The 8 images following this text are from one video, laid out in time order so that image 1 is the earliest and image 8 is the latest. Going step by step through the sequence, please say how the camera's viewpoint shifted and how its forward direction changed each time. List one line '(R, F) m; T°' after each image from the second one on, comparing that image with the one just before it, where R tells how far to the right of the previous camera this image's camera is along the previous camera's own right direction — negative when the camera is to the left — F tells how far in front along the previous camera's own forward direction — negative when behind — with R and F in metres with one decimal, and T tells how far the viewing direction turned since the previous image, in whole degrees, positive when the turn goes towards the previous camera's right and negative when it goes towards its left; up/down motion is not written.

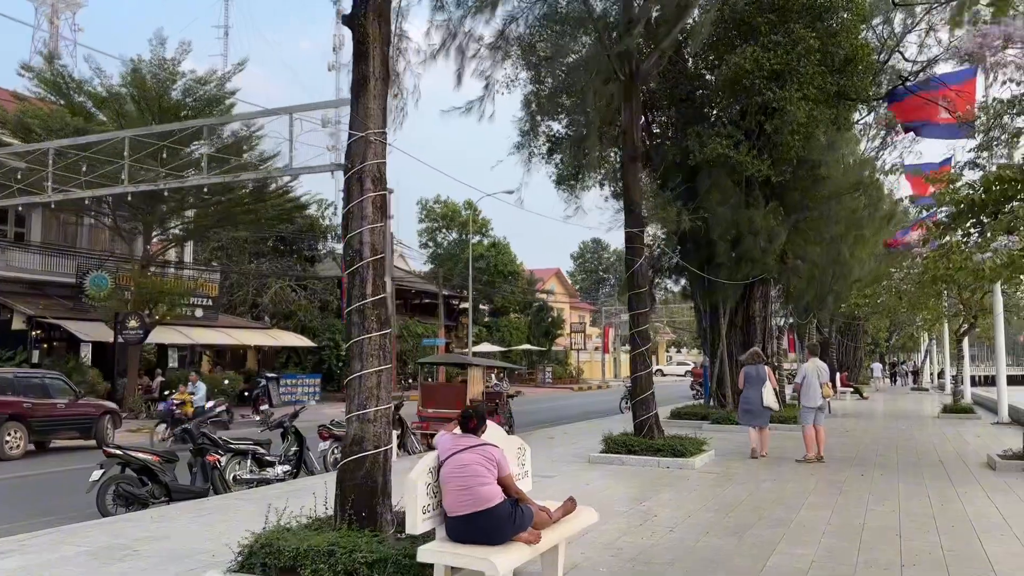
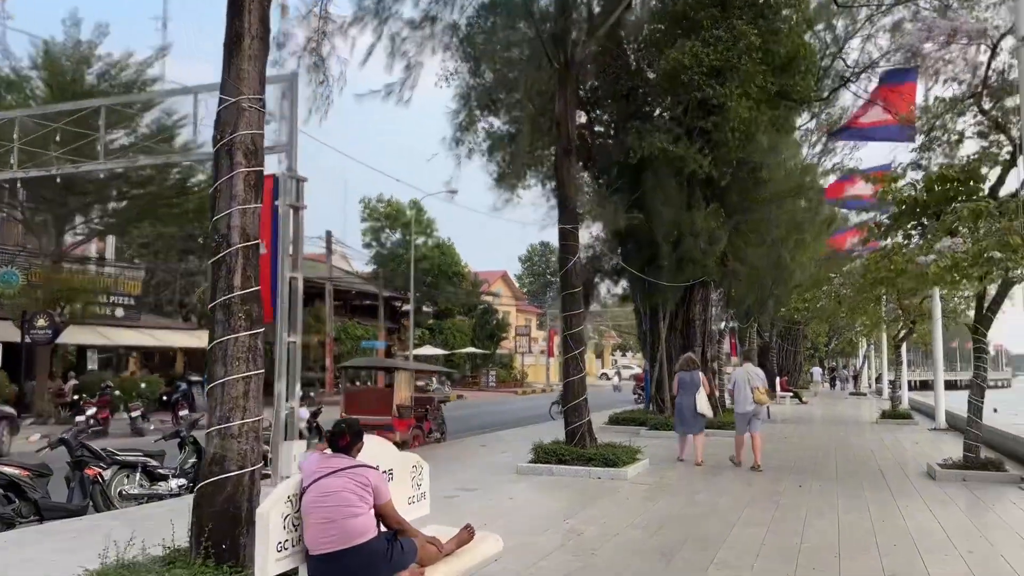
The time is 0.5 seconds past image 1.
(+0.4, +0.8) m; +4°
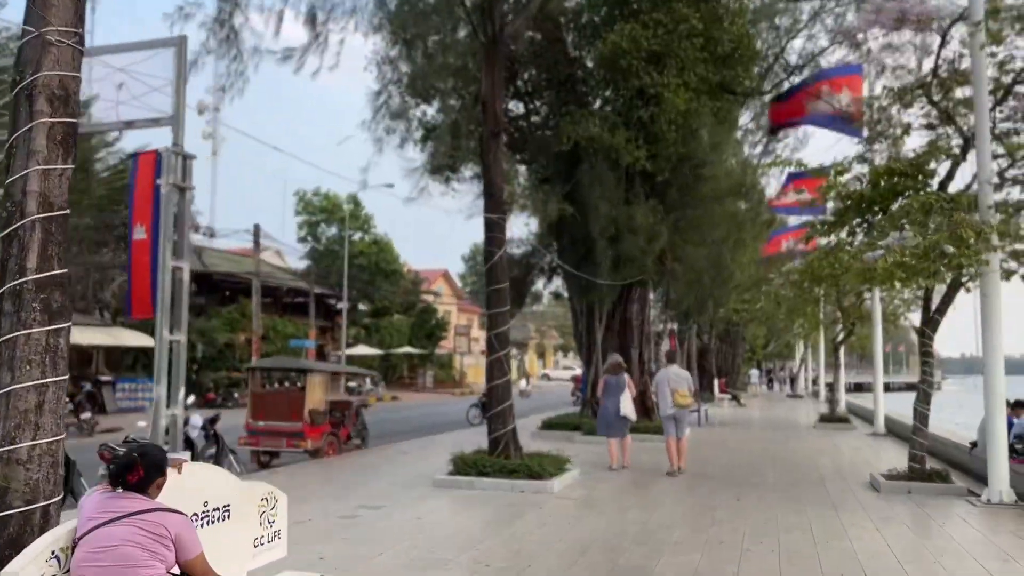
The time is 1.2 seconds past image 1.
(+0.3, +1.0) m; +4°
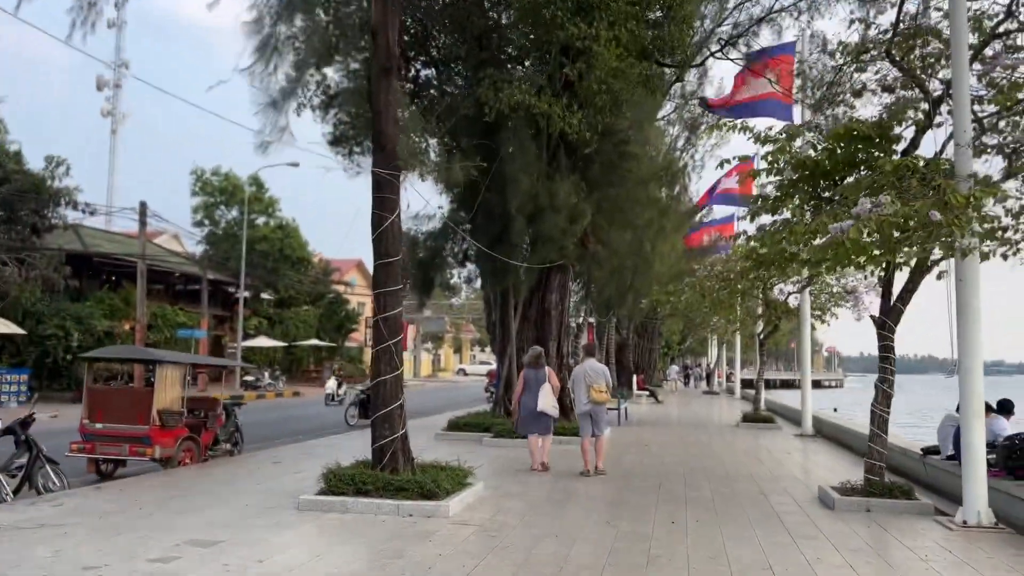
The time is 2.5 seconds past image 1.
(+0.3, +1.9) m; +6°
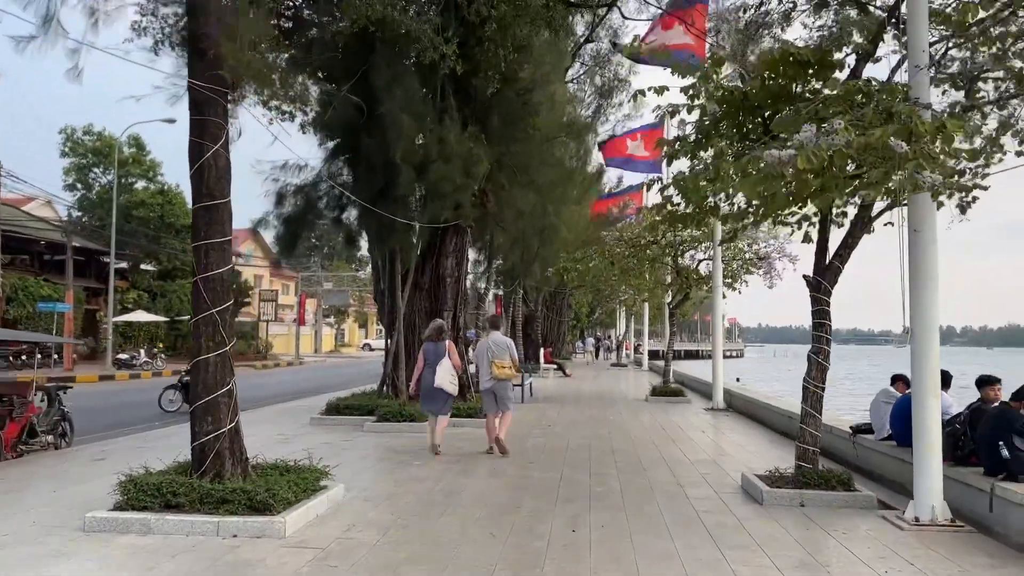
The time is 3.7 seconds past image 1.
(+0.4, +1.7) m; +6°
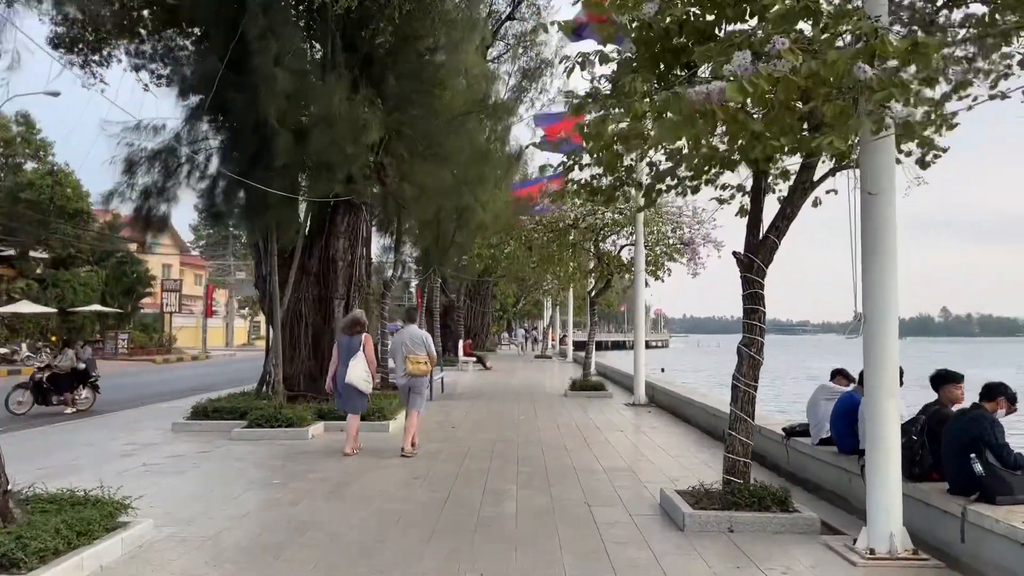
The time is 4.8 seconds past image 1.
(+0.5, +1.5) m; +5°
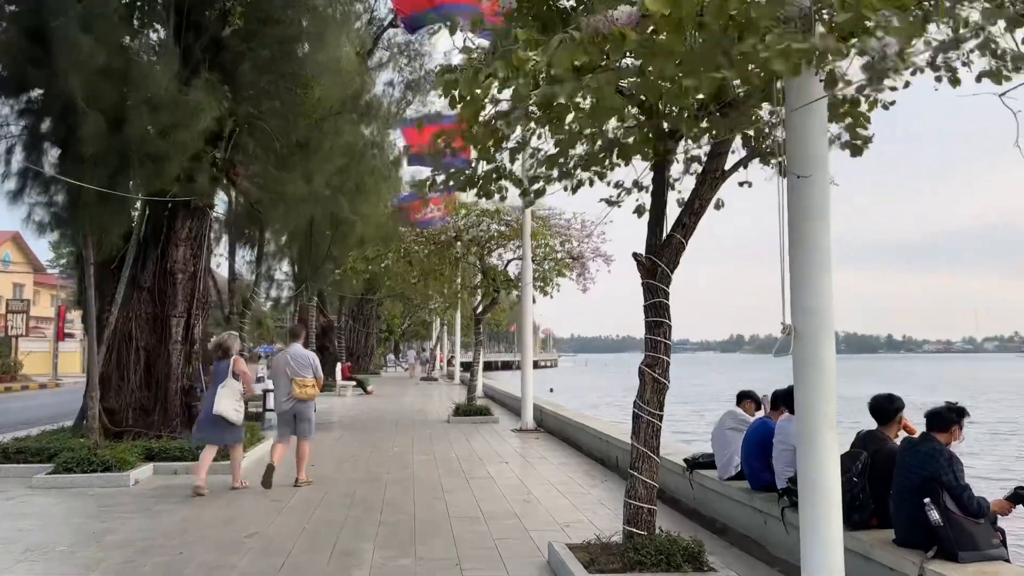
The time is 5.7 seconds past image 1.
(+0.3, +1.3) m; +8°
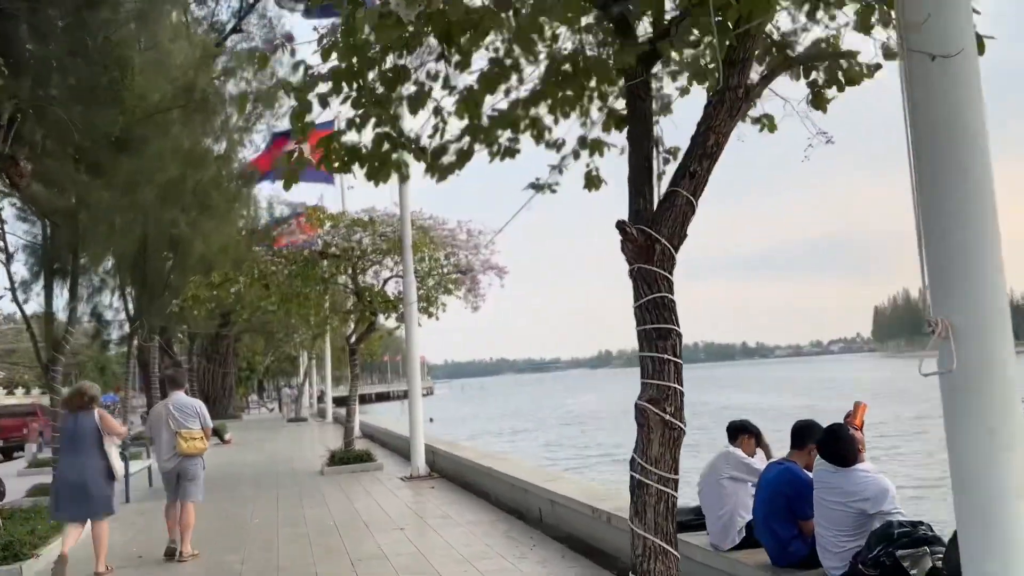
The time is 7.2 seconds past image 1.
(-0.2, +2.1) m; +9°
